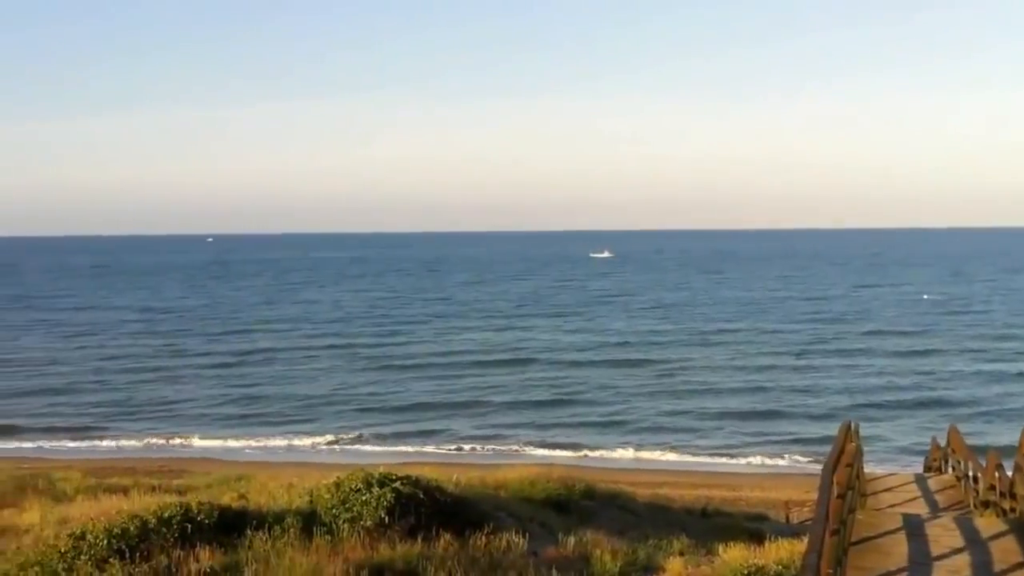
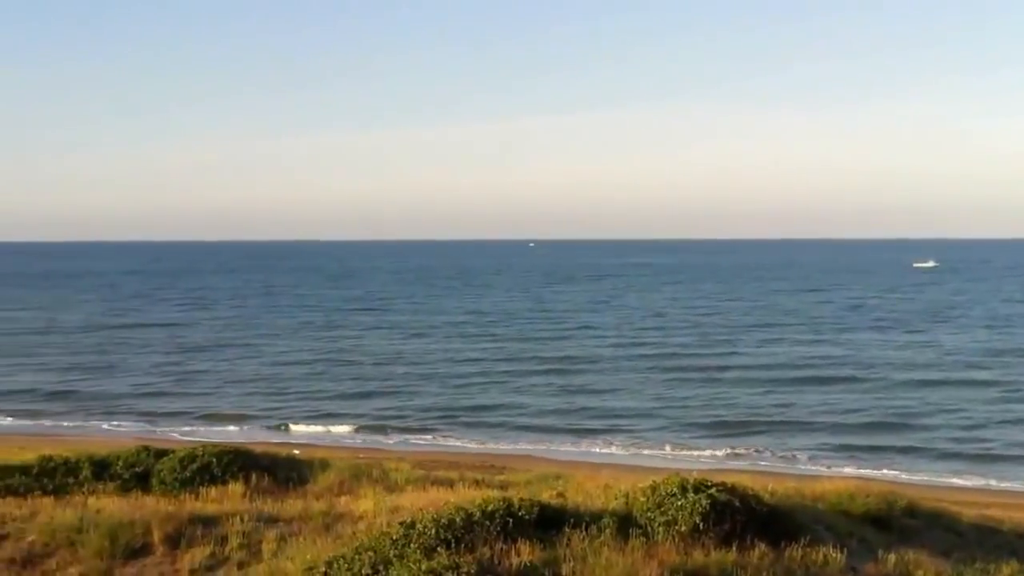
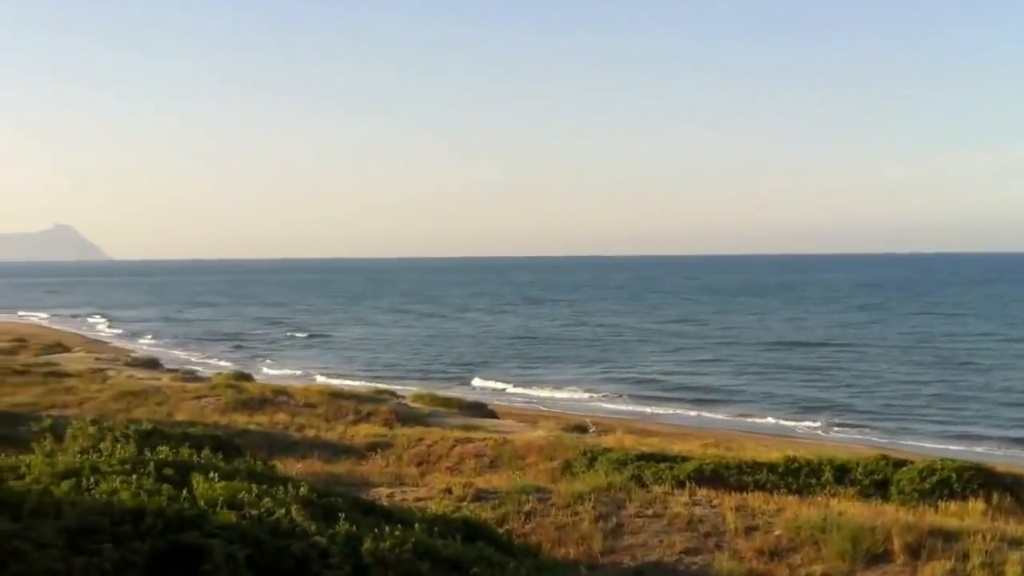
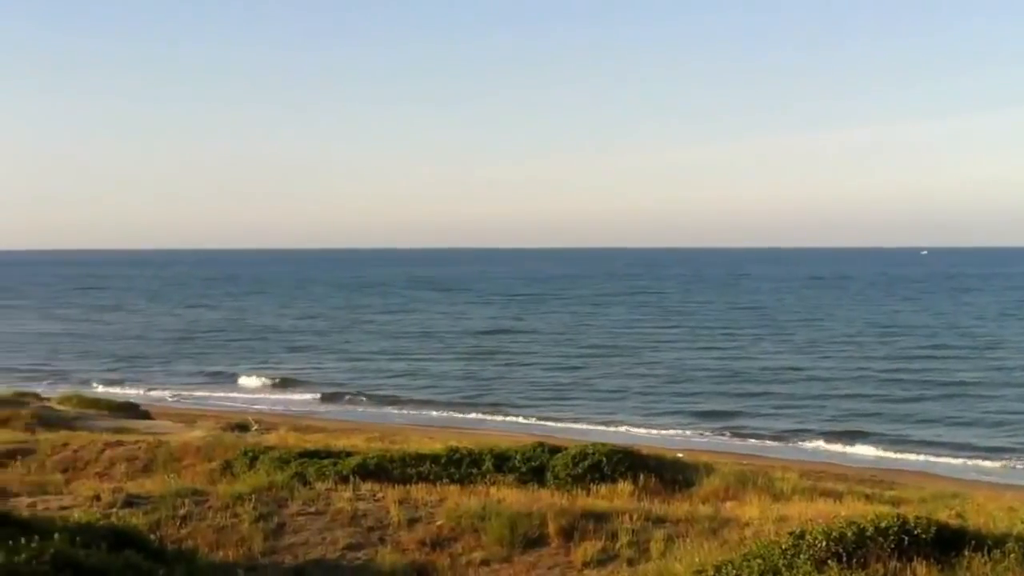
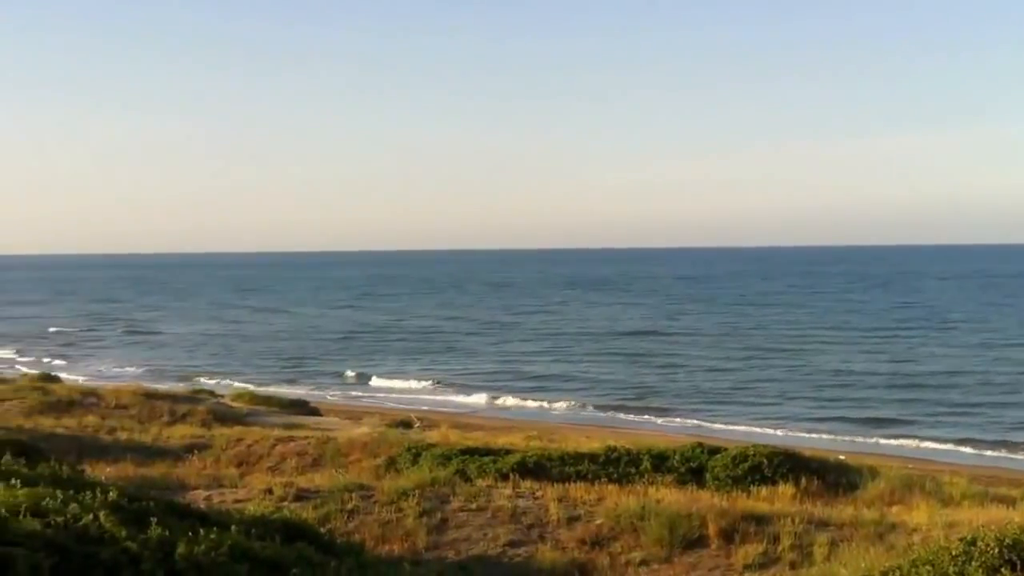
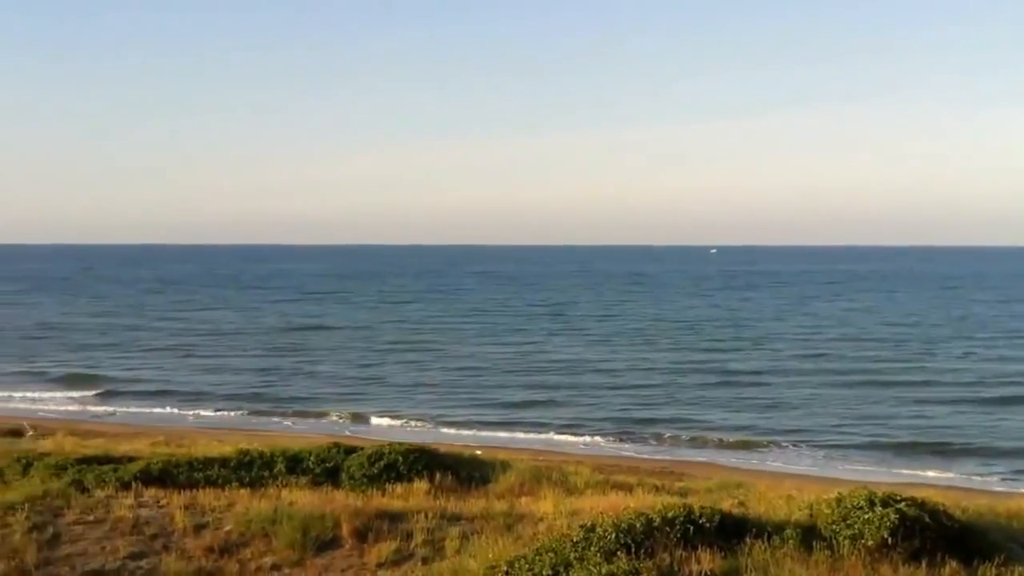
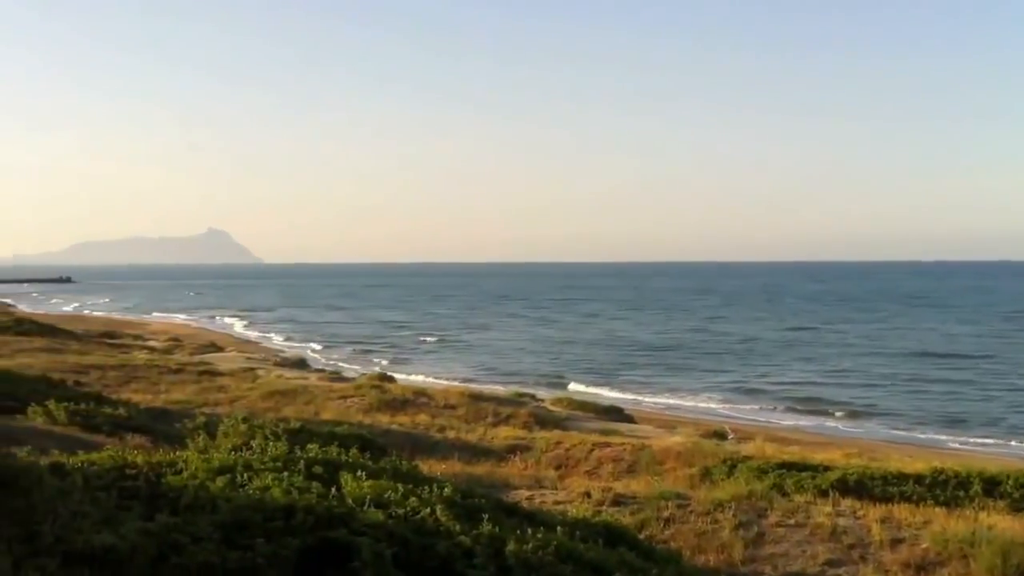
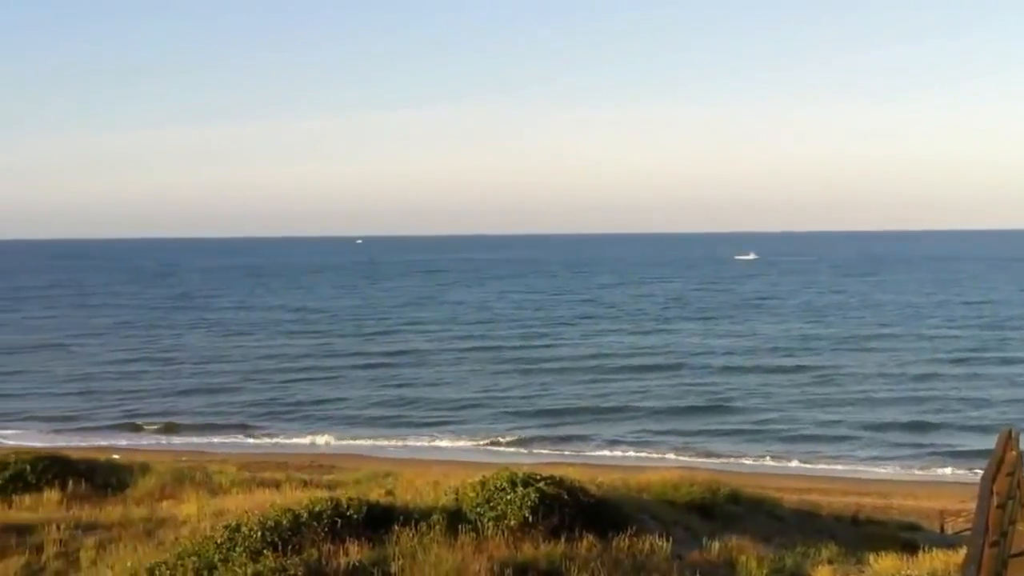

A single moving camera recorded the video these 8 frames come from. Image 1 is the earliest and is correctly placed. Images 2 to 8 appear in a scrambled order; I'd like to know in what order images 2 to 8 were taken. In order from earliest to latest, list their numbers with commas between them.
8, 2, 6, 4, 5, 3, 7
